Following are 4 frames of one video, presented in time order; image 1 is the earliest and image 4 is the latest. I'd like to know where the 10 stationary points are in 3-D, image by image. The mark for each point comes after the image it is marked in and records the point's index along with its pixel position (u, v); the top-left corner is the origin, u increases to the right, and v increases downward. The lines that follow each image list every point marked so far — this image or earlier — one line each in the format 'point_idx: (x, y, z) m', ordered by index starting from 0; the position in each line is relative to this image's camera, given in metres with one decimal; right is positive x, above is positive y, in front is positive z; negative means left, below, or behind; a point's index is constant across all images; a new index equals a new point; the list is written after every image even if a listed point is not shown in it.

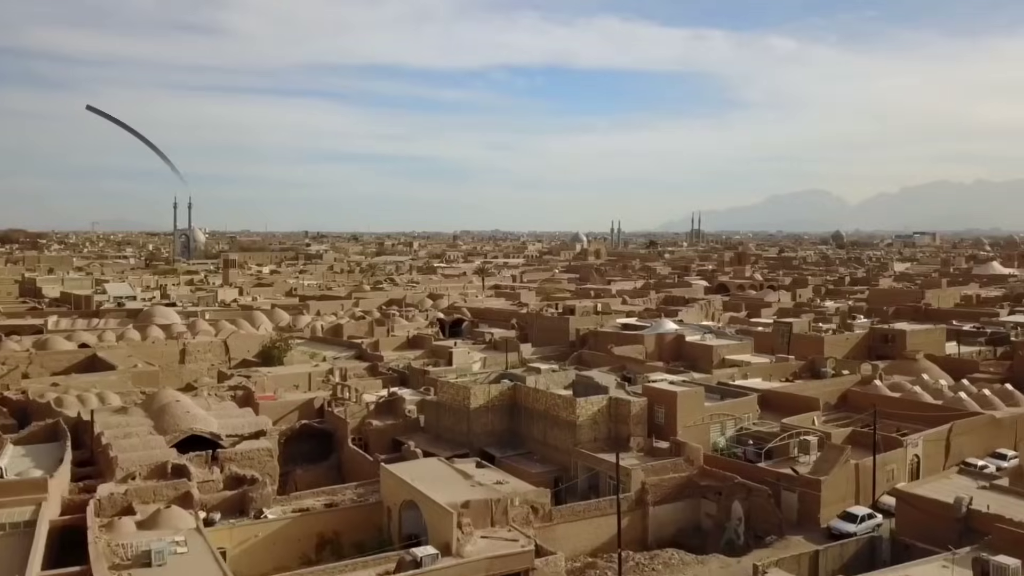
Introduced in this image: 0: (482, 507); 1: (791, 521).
0: (-0.4, -3.3, +16.1) m
1: (+4.9, -4.1, +18.5) m
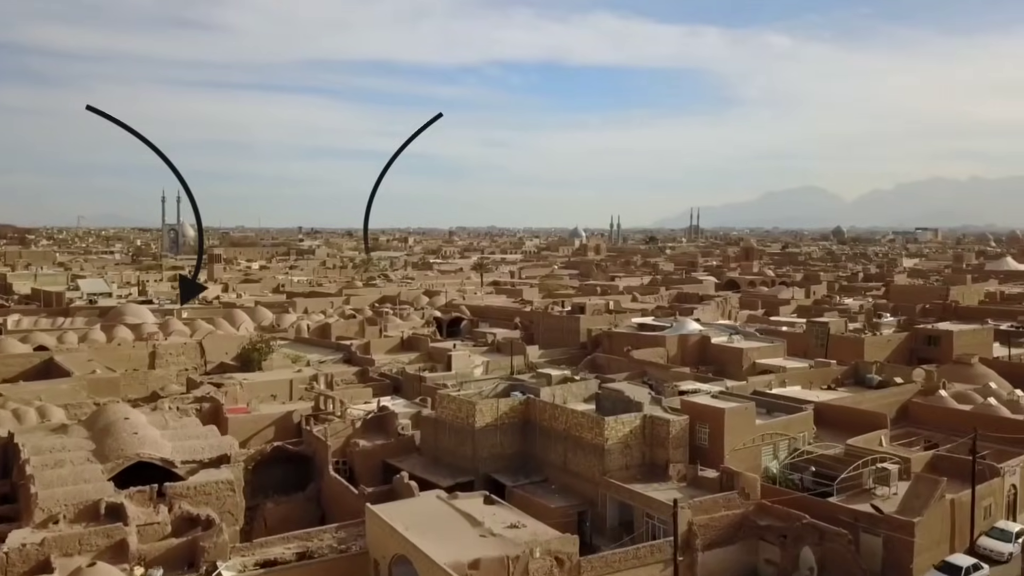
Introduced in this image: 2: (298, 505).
0: (-0.2, -3.3, +12.6) m
1: (+5.1, -4.0, +15.0) m
2: (-3.6, -3.6, +17.9) m
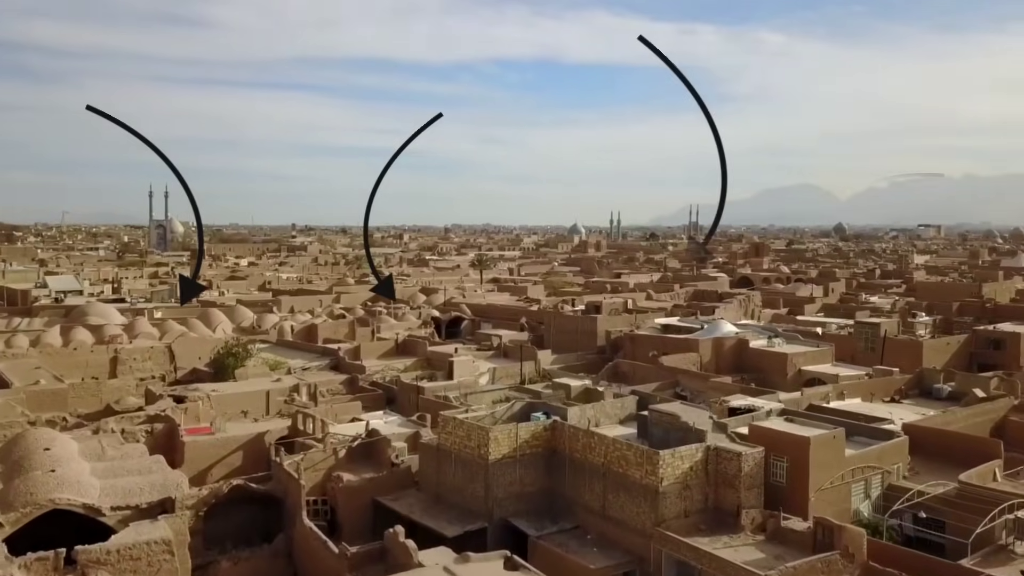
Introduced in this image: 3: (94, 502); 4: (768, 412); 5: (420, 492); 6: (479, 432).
0: (+0.2, -3.2, +8.7) m
1: (+5.4, -3.9, +11.1) m
2: (-3.3, -3.6, +14.0) m
3: (-5.3, -2.7, +13.4) m
4: (+4.2, -2.0, +17.6) m
5: (-1.4, -3.1, +16.0) m
6: (-0.5, -2.0, +14.7) m
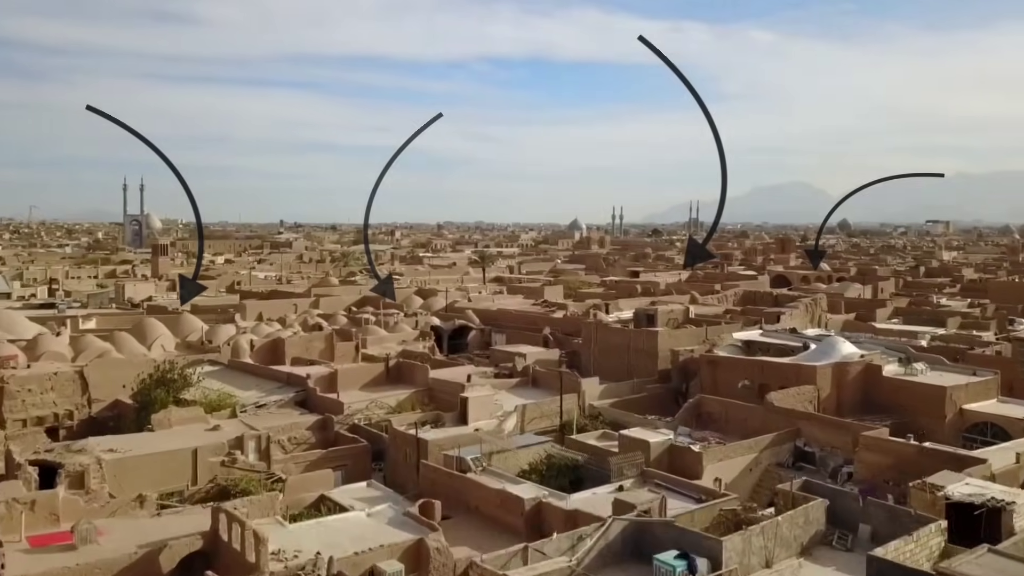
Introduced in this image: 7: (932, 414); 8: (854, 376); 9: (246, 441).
0: (+1.0, -3.4, +0.7) m
1: (+6.3, -4.1, +3.2) m
2: (-2.5, -3.7, +6.0) m
3: (-4.4, -2.8, +5.4) m
4: (+5.0, -2.2, +9.6) m
5: (-0.6, -3.2, +8.0) m
6: (+0.3, -2.1, +6.8) m
7: (+7.3, -2.1, +18.2) m
8: (+6.3, -1.6, +19.6) m
9: (-4.3, -2.4, +17.1) m
